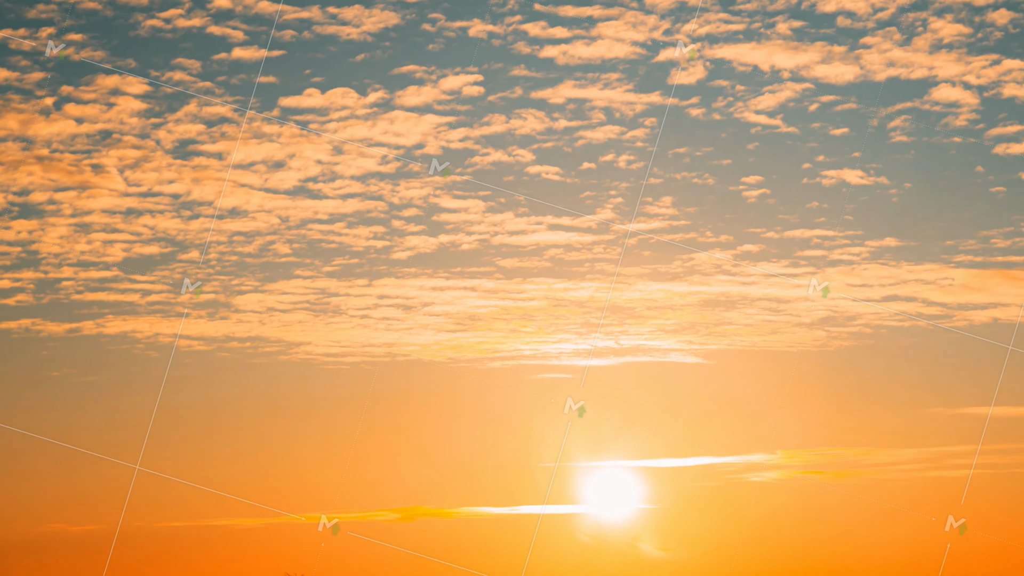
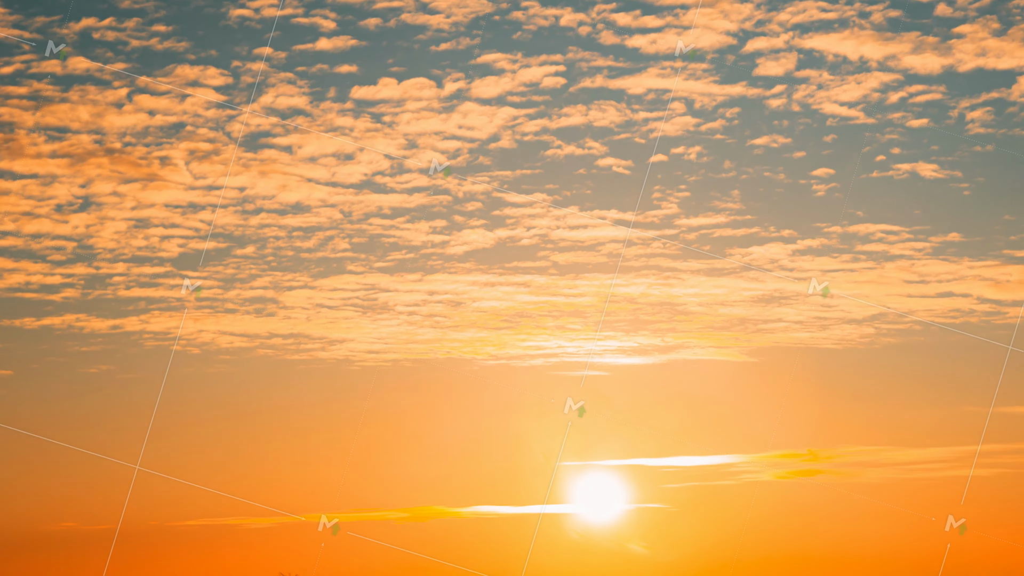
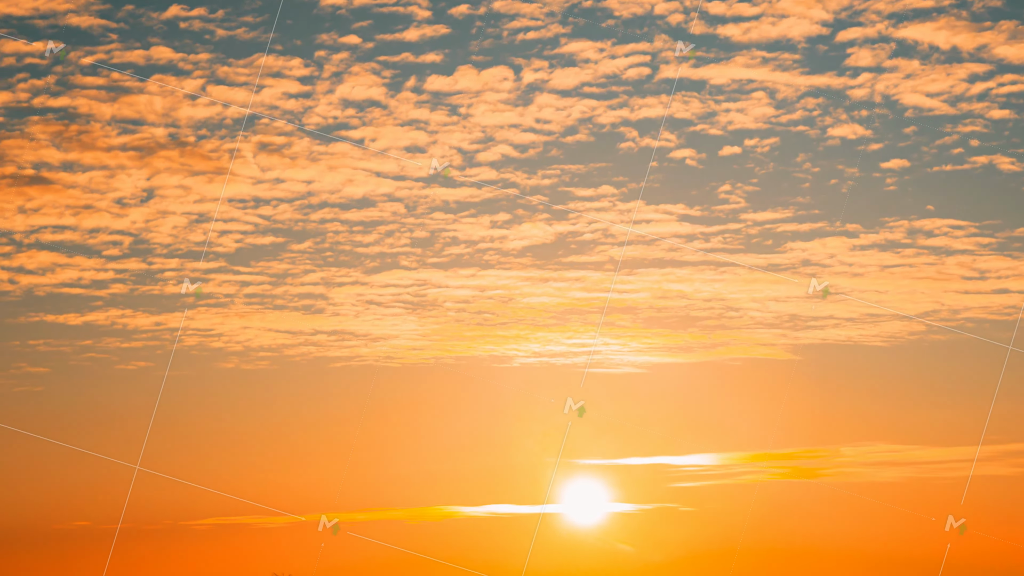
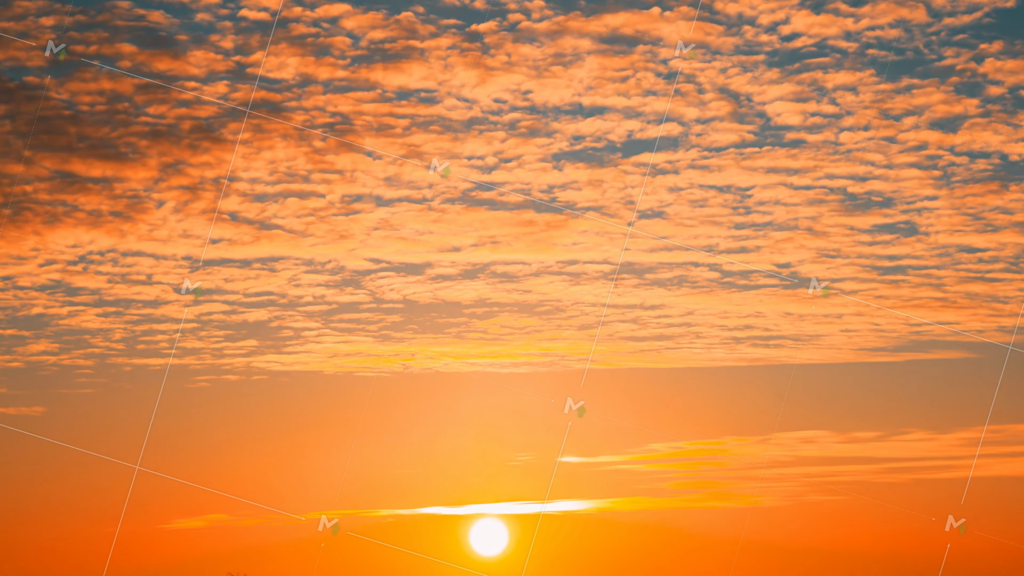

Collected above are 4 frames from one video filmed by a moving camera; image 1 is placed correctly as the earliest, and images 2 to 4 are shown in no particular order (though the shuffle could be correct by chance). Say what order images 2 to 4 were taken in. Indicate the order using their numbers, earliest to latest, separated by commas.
2, 3, 4
